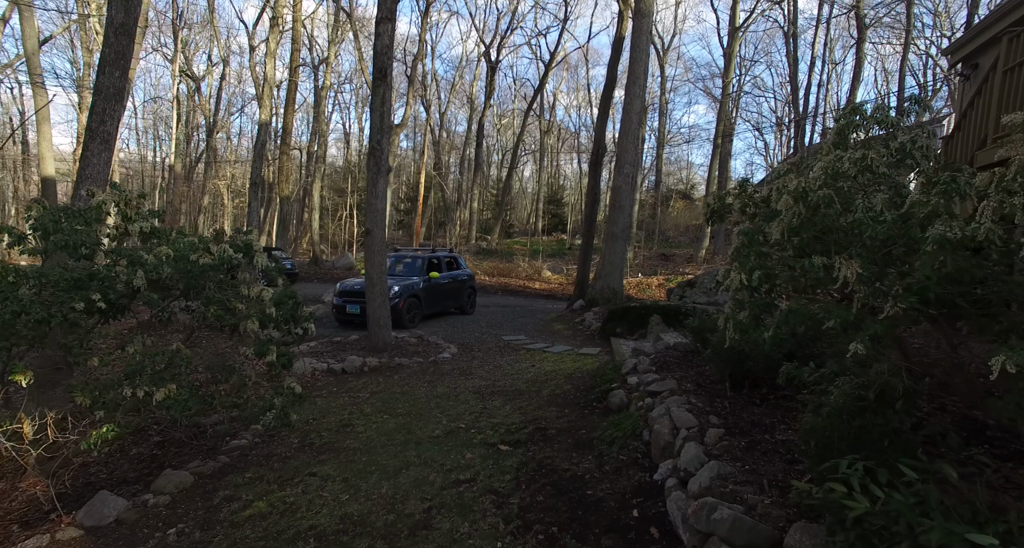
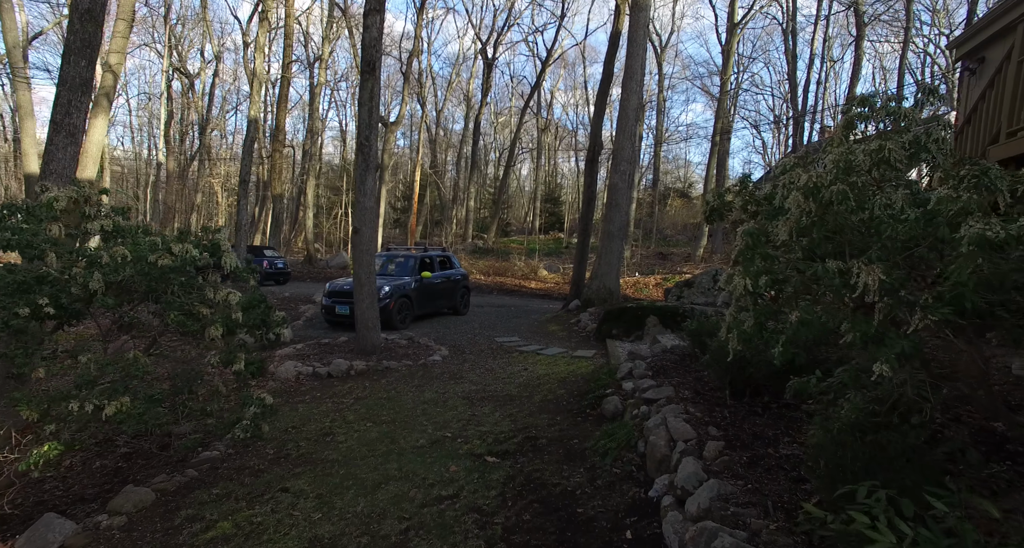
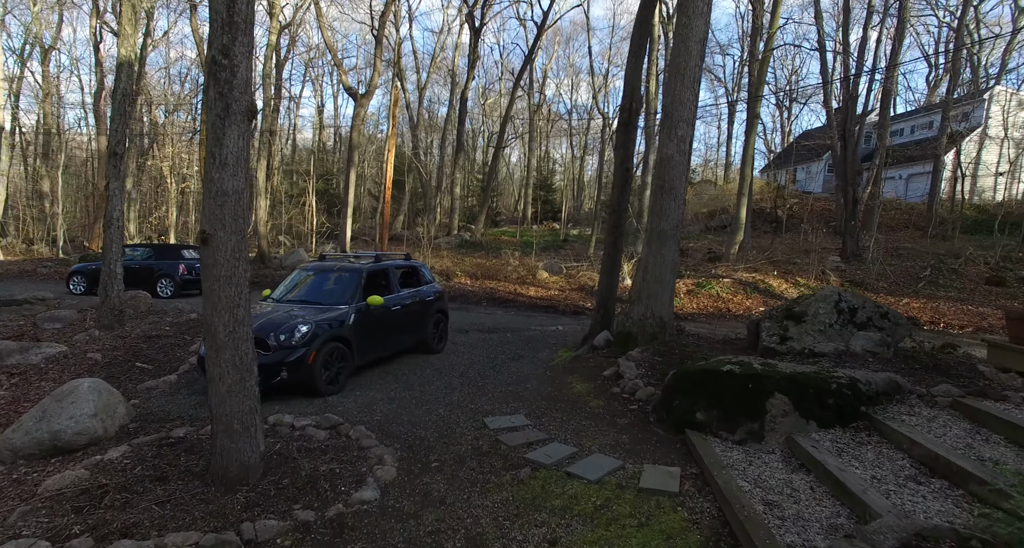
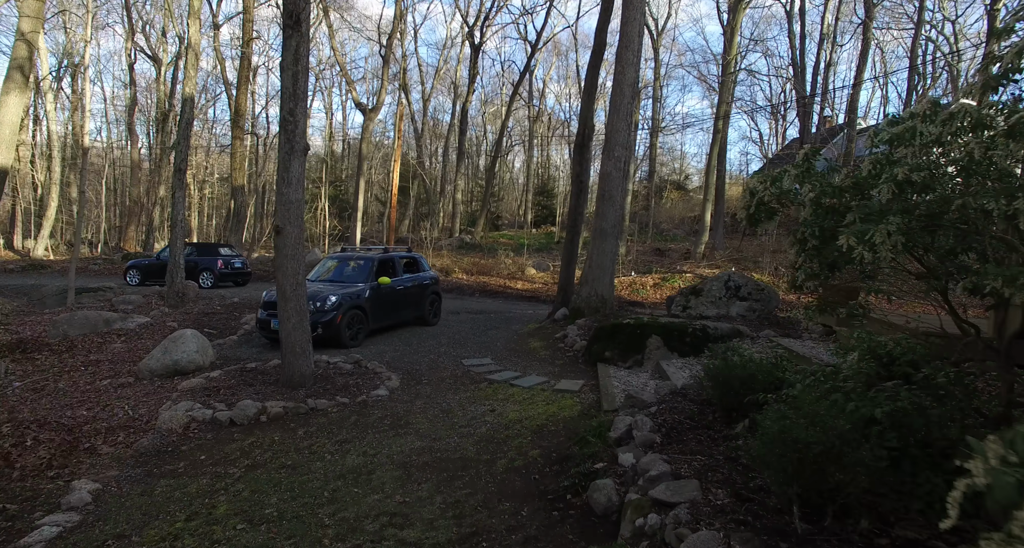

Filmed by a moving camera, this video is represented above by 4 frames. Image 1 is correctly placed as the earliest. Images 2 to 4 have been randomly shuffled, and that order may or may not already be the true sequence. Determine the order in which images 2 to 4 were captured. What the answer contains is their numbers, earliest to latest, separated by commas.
2, 4, 3
